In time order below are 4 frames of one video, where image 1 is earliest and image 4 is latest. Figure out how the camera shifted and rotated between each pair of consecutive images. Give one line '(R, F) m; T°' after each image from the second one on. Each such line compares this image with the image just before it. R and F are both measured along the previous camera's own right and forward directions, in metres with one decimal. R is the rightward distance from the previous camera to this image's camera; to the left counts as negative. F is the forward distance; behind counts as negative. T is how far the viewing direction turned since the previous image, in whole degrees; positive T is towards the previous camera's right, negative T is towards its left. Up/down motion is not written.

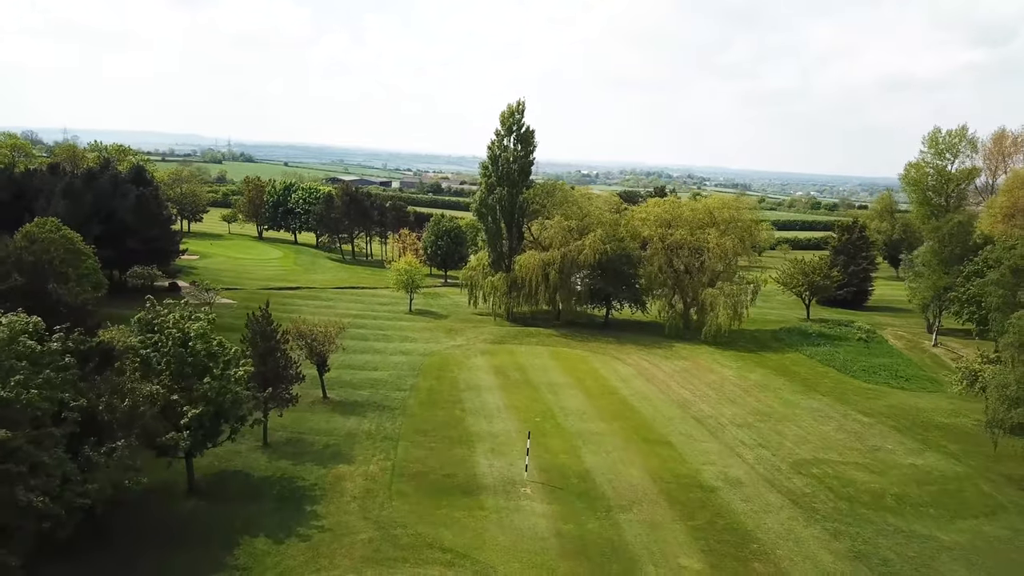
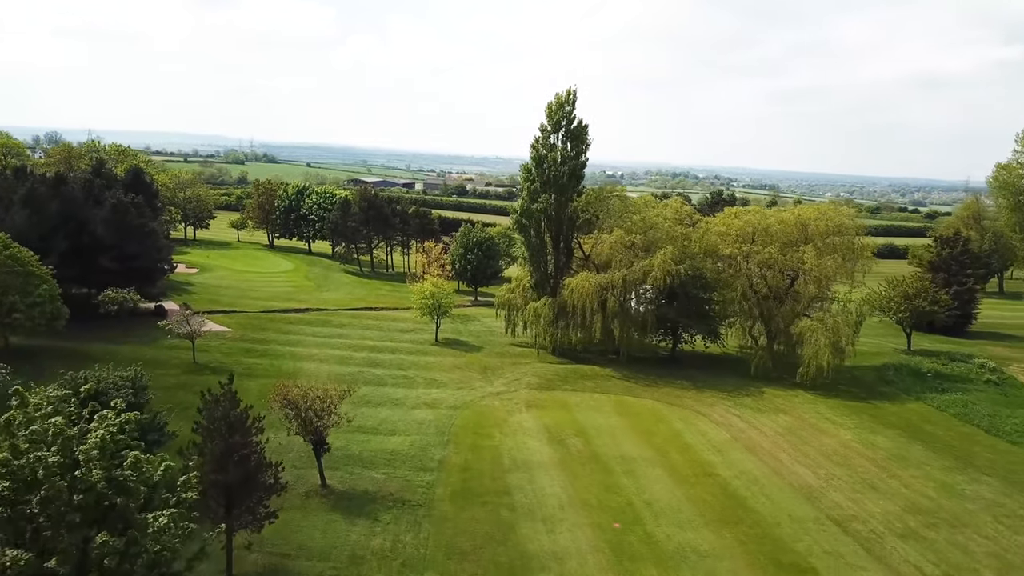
(-1.2, +8.1) m; -2°
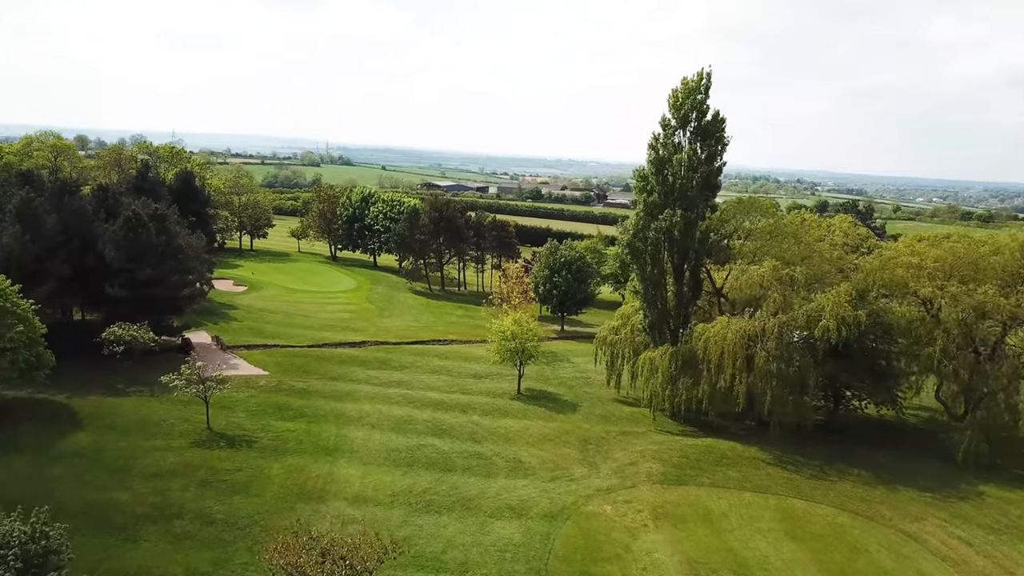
(-1.4, +8.9) m; -5°
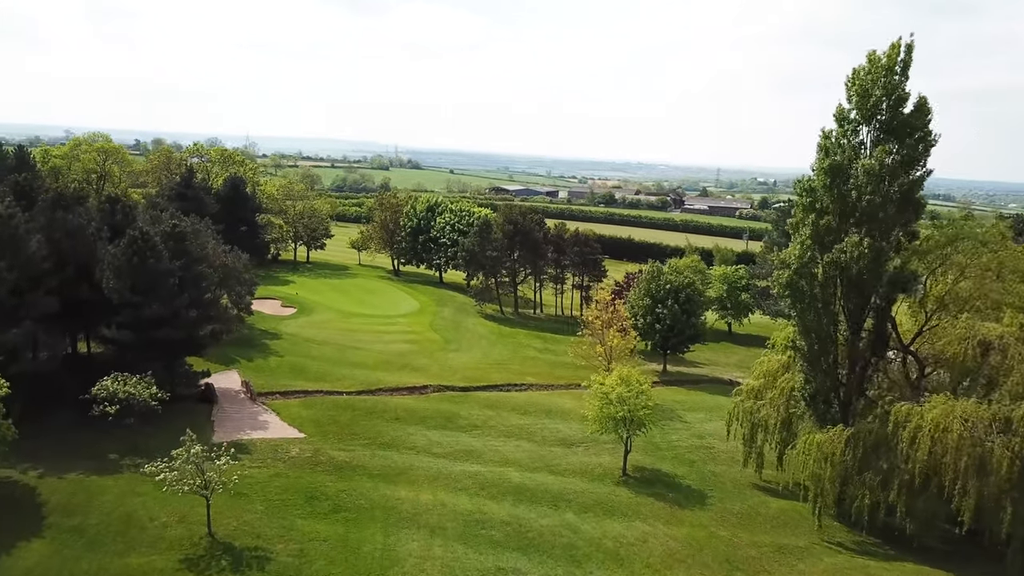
(-1.3, +7.6) m; -5°
